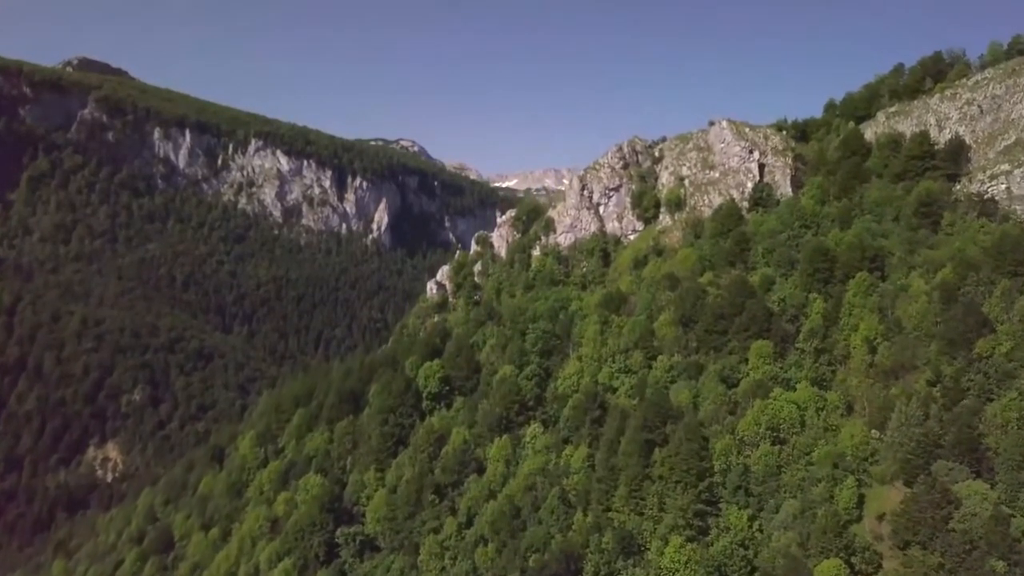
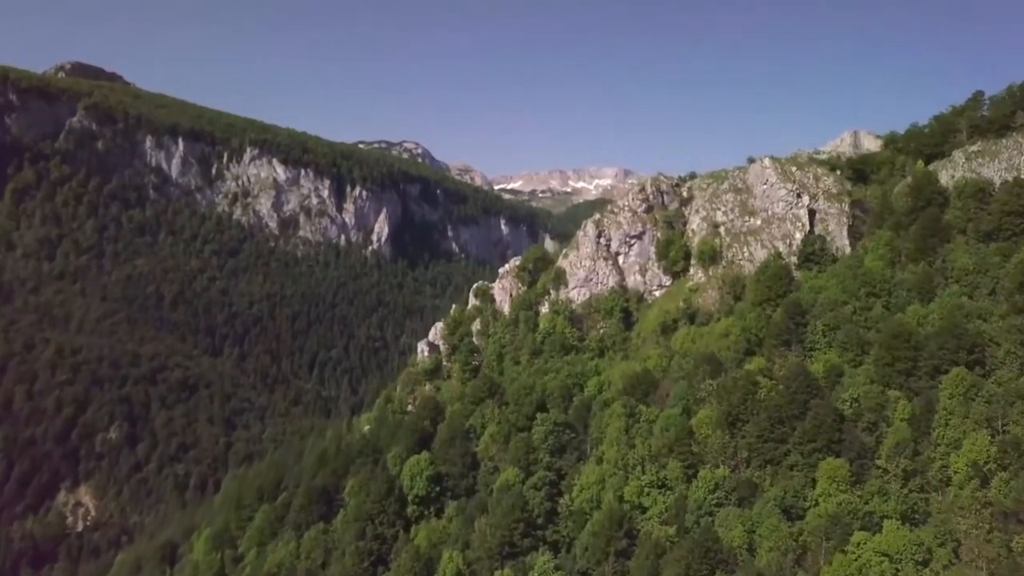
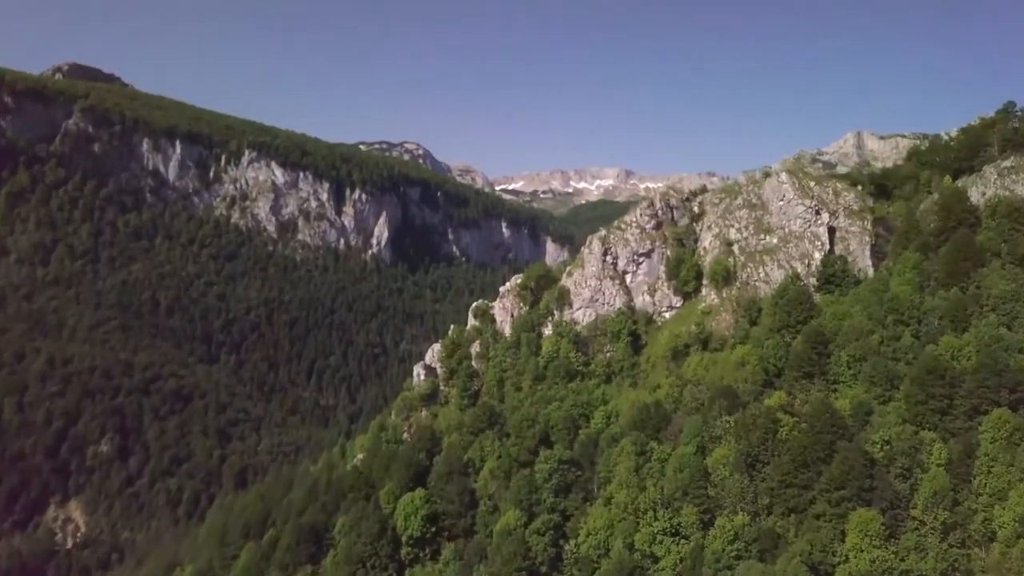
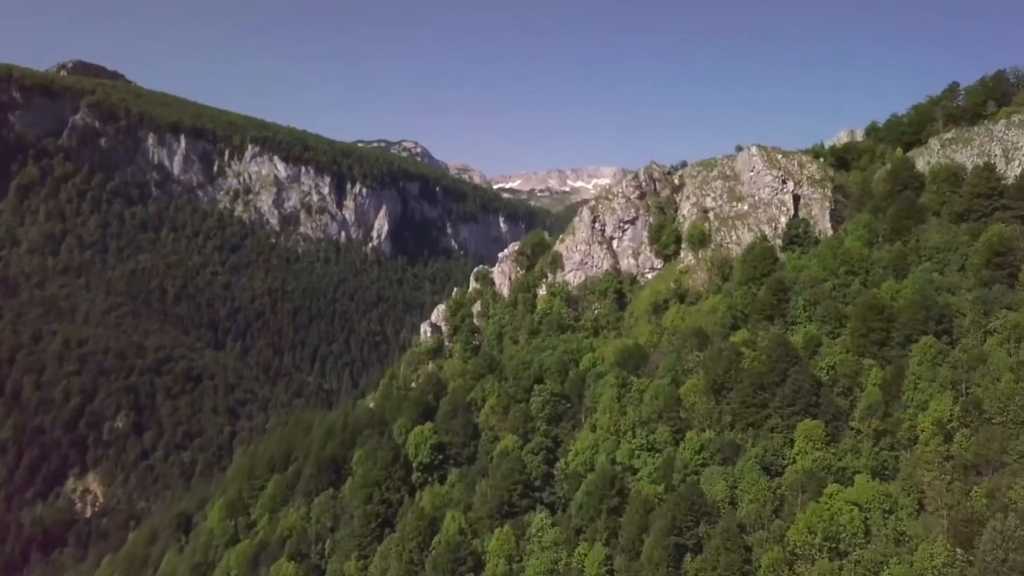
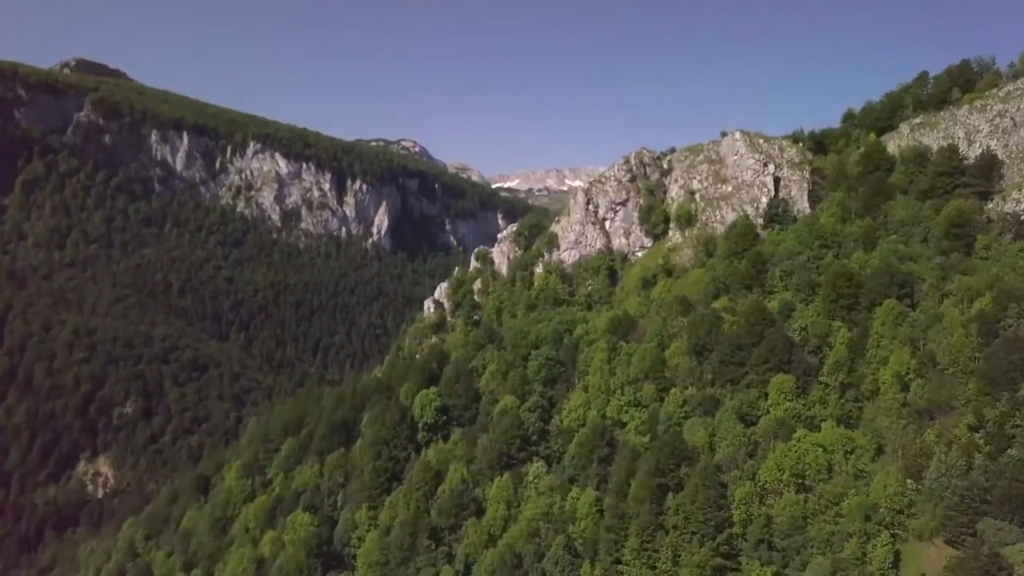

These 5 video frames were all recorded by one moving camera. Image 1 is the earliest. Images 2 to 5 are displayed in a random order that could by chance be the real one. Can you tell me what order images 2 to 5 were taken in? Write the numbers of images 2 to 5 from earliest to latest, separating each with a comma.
5, 4, 2, 3
